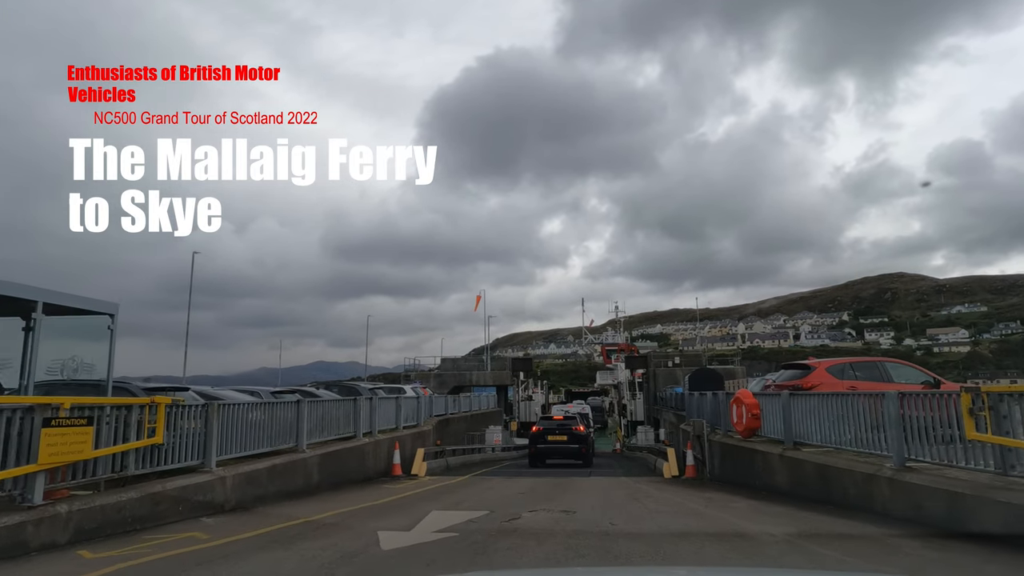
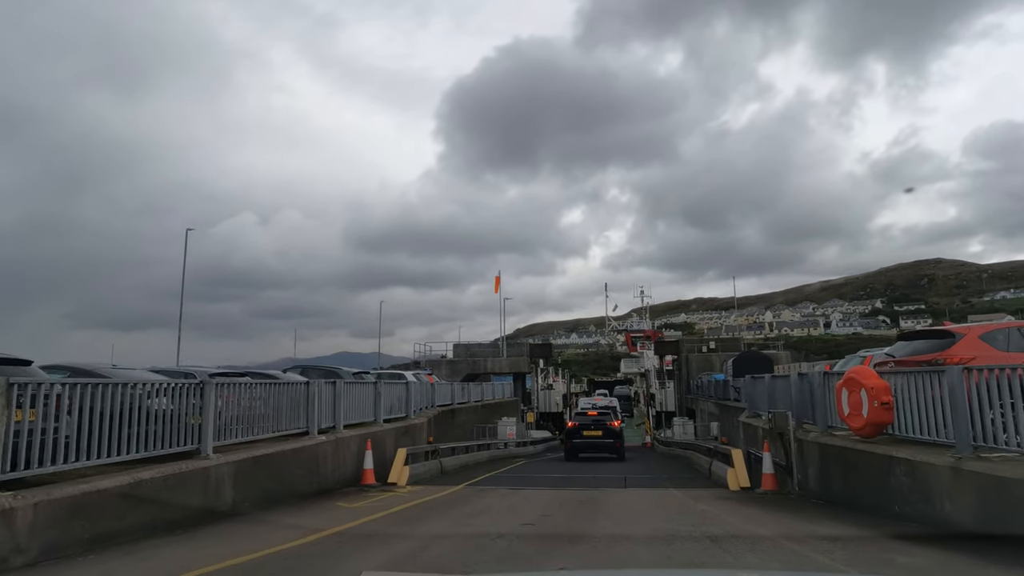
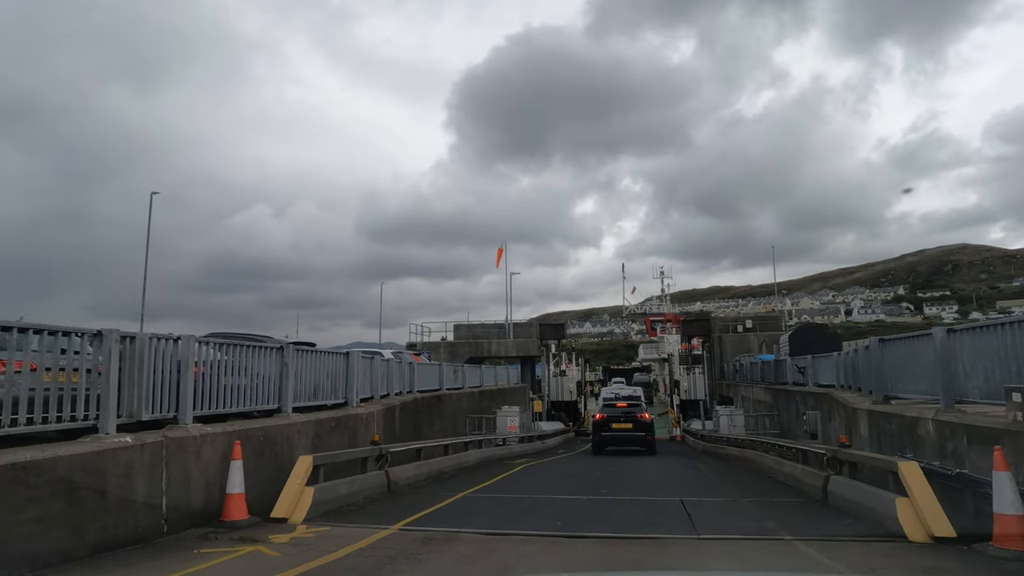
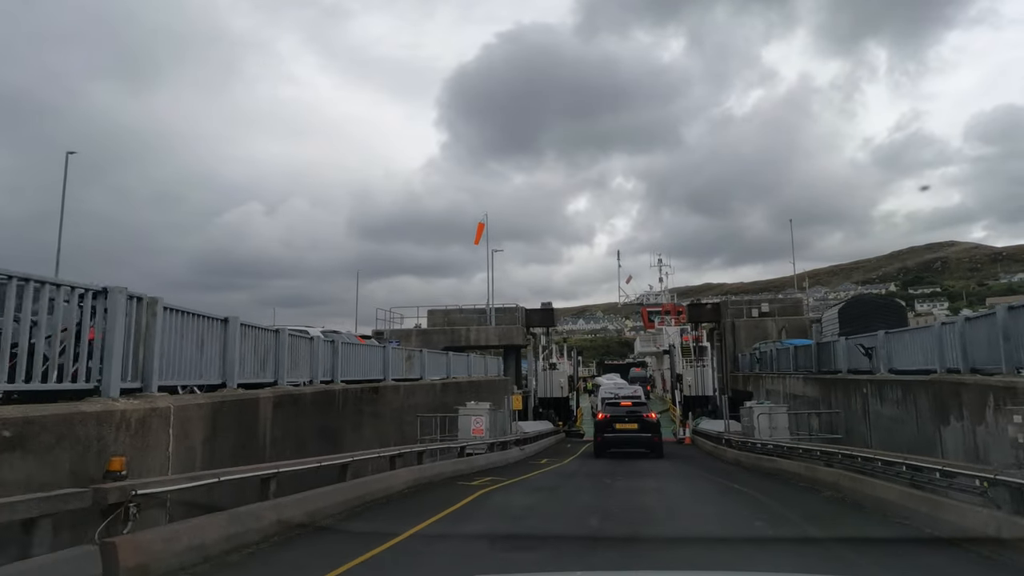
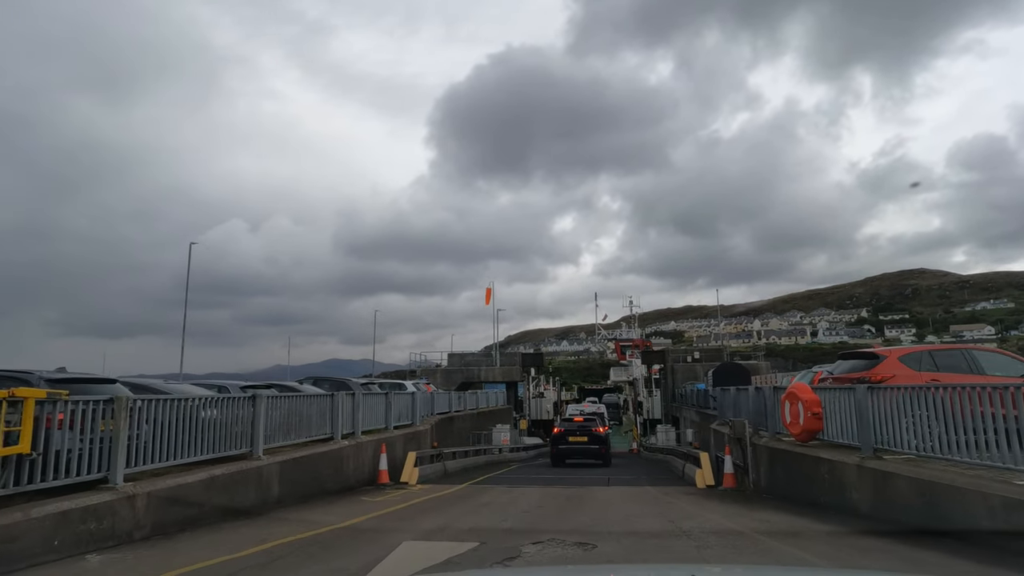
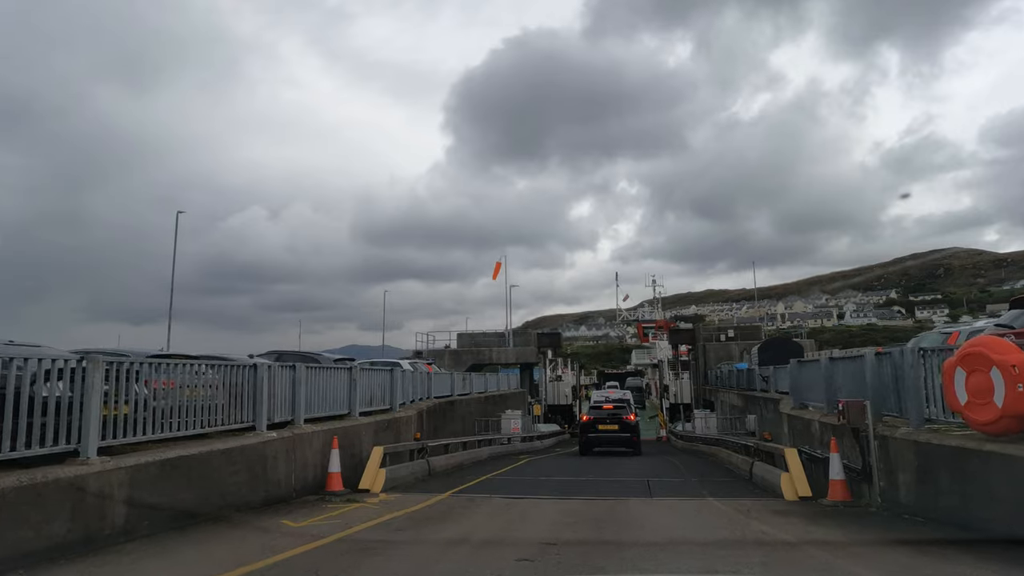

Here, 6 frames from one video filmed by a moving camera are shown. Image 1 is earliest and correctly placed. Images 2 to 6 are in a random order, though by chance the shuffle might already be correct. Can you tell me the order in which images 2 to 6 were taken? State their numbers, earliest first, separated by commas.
5, 2, 6, 3, 4
